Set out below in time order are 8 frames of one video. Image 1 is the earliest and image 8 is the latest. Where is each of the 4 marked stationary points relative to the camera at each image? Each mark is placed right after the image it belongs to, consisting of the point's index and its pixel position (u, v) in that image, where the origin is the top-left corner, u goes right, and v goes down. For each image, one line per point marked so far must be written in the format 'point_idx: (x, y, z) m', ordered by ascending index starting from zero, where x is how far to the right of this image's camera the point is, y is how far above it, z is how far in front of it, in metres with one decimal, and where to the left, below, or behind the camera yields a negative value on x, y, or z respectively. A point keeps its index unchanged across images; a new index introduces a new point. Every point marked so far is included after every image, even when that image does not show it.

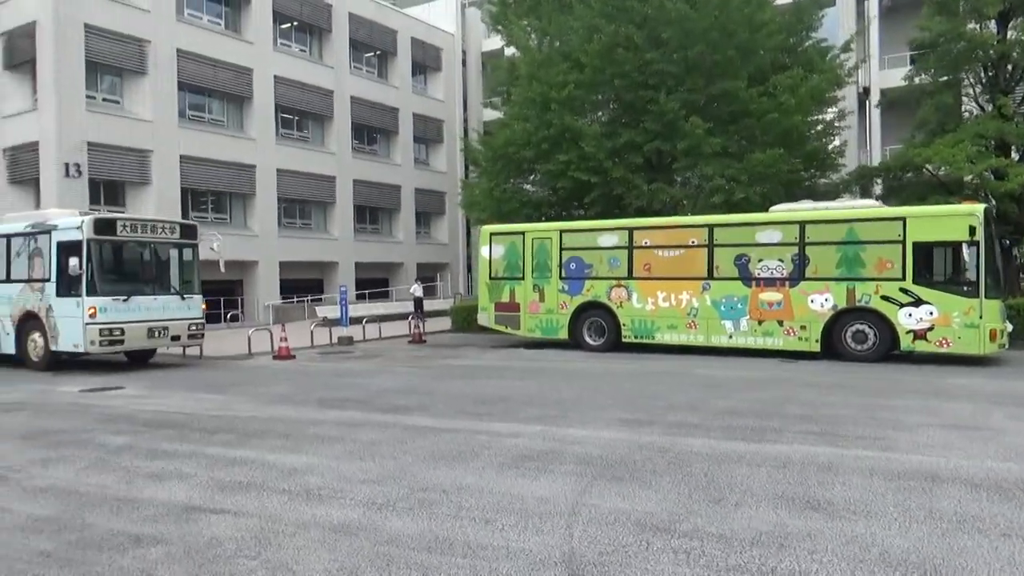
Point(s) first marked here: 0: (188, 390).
0: (-5.5, -1.7, +13.0) m
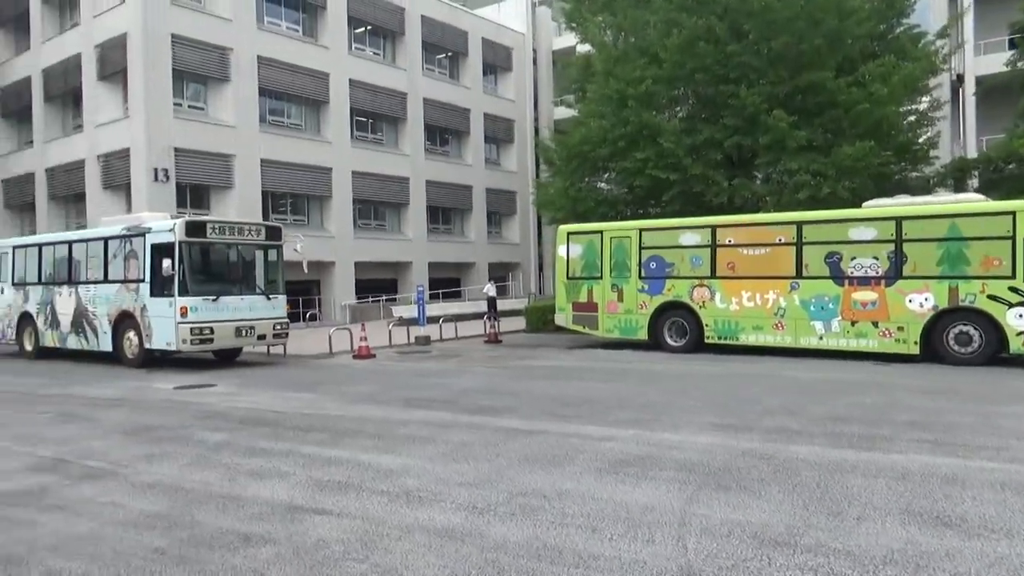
0: (-4.0, -1.7, +13.2) m
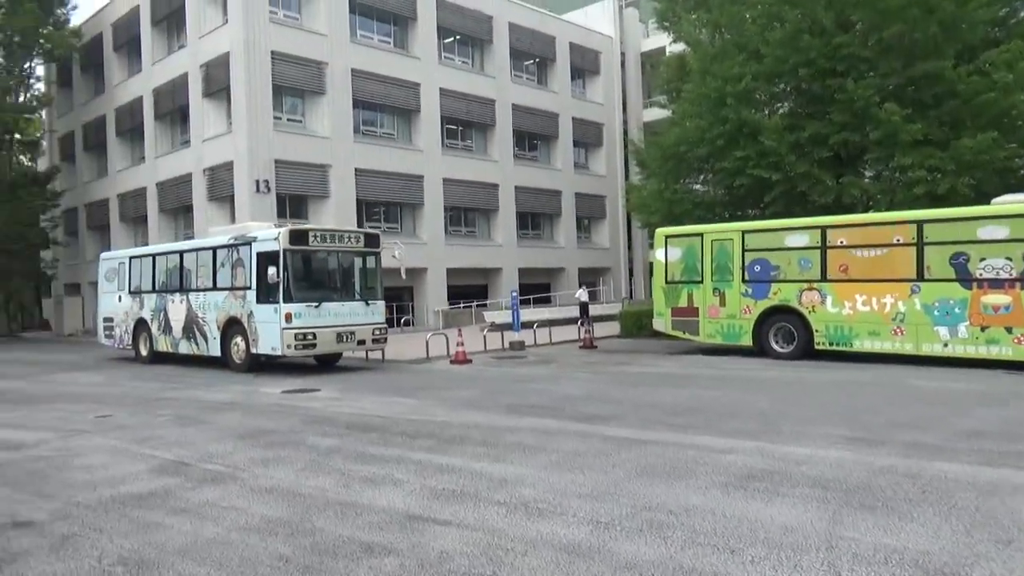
0: (-2.3, -1.8, +13.3) m
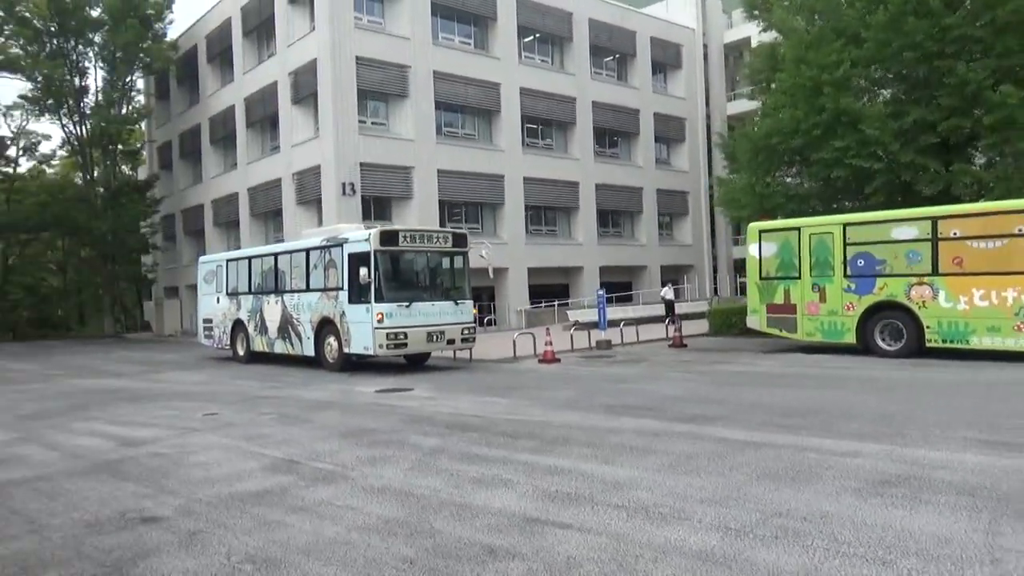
0: (-0.7, -1.8, +13.3) m
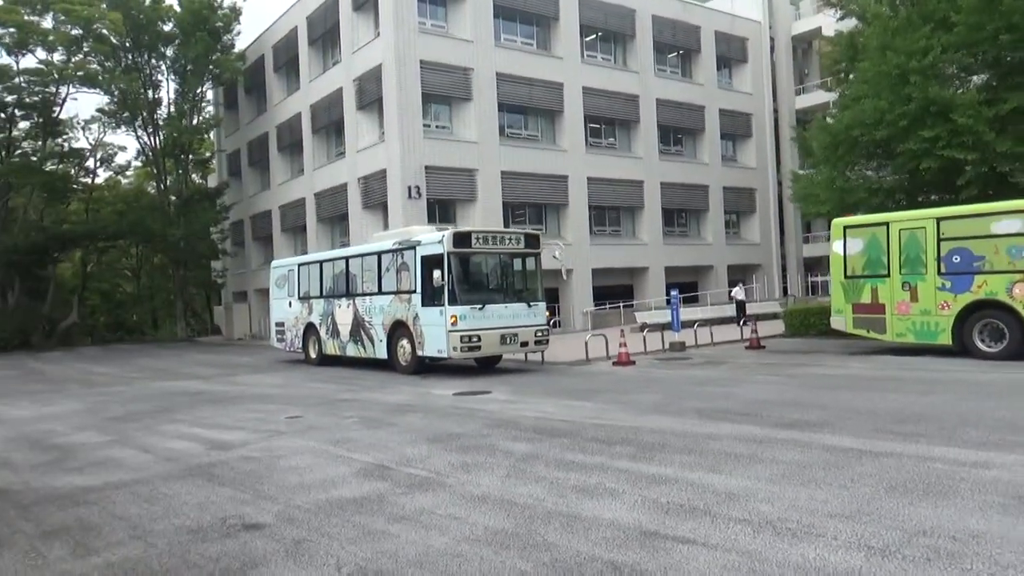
0: (+0.7, -1.8, +13.0) m
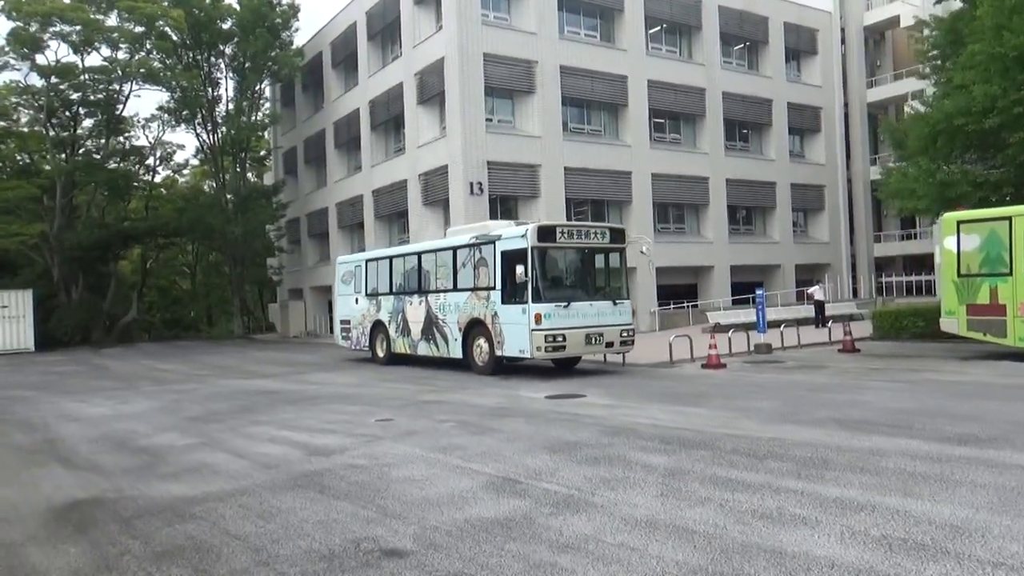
0: (+2.3, -1.8, +12.1) m
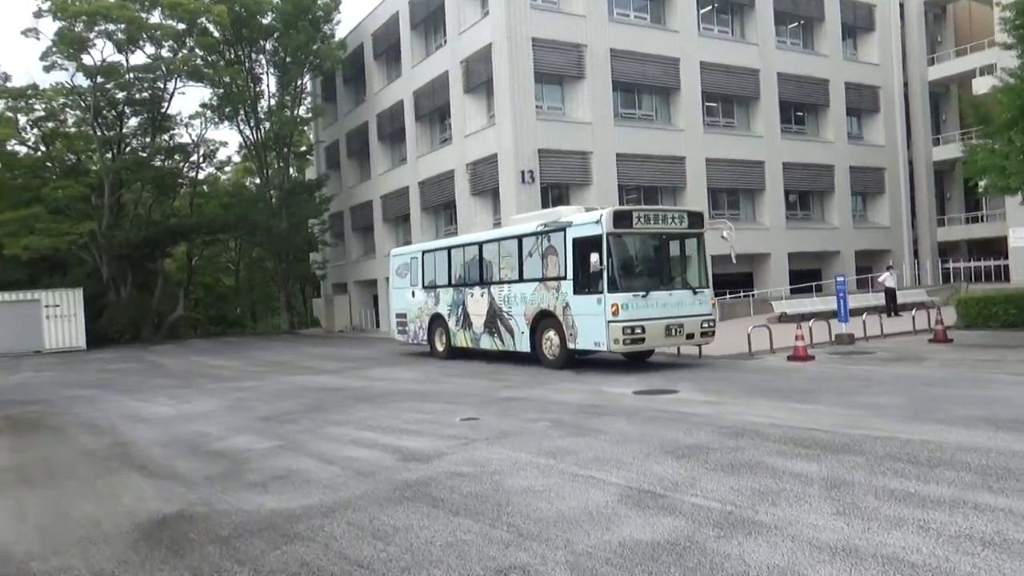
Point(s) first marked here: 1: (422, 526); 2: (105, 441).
0: (+3.6, -1.6, +11.1) m
1: (-0.7, -1.7, +5.6) m
2: (-5.4, -2.1, +10.3) m
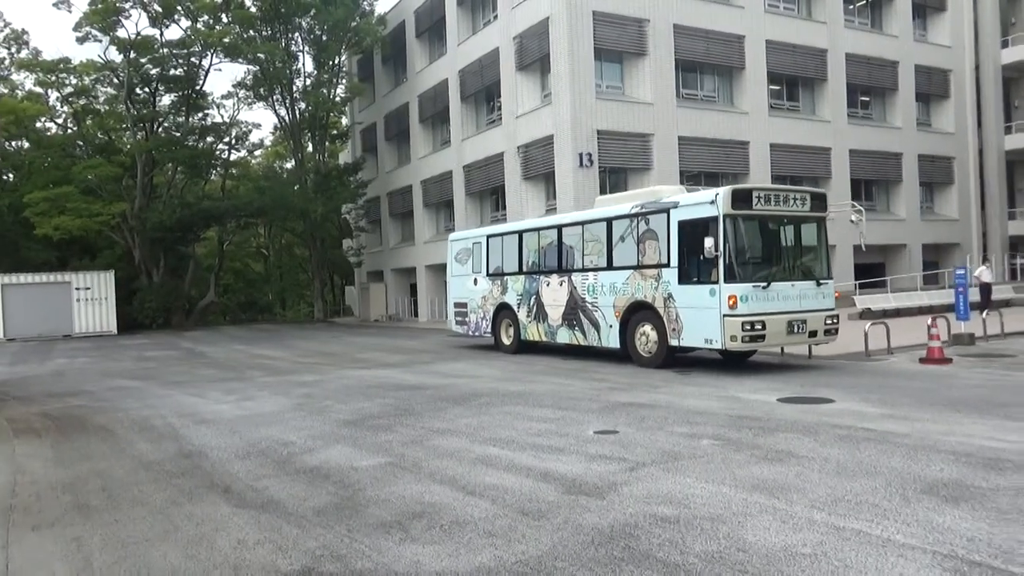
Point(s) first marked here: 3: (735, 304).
0: (+5.2, -1.5, +9.2) m
1: (+0.9, -1.6, +3.7) m
2: (-3.8, -1.8, +8.6) m
3: (+3.8, -0.3, +13.3) m
